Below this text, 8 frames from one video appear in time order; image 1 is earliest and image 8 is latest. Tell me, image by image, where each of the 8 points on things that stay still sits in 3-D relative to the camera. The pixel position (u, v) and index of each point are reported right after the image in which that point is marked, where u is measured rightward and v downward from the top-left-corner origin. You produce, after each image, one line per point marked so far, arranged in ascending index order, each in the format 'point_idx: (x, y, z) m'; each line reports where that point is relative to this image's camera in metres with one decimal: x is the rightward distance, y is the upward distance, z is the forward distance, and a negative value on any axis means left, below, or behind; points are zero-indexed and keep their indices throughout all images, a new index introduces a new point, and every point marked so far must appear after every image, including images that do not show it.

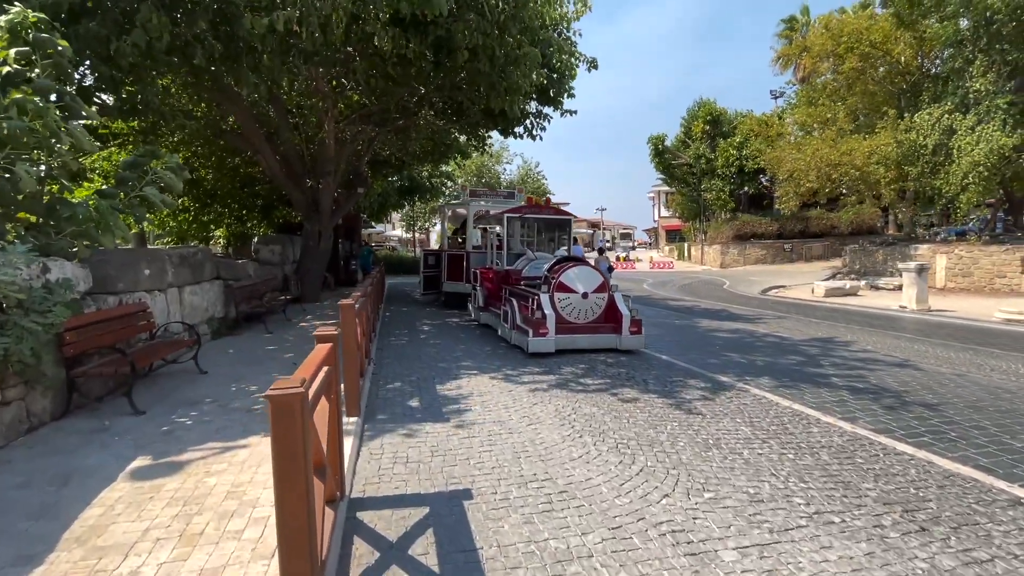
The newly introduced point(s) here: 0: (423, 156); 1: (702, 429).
0: (-3.5, +5.0, +18.1) m
1: (+2.0, -1.5, +5.0) m
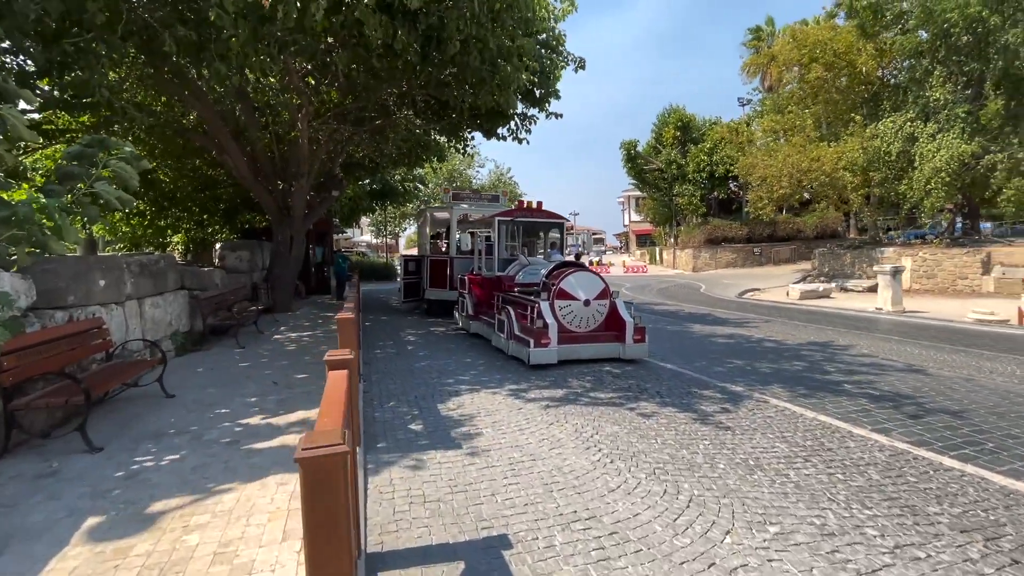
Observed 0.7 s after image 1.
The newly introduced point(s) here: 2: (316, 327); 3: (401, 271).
0: (-4.2, +4.7, +17.4) m
1: (+2.2, -1.6, +4.6) m
2: (-4.7, -0.9, +11.4) m
3: (-3.4, +0.5, +14.5) m
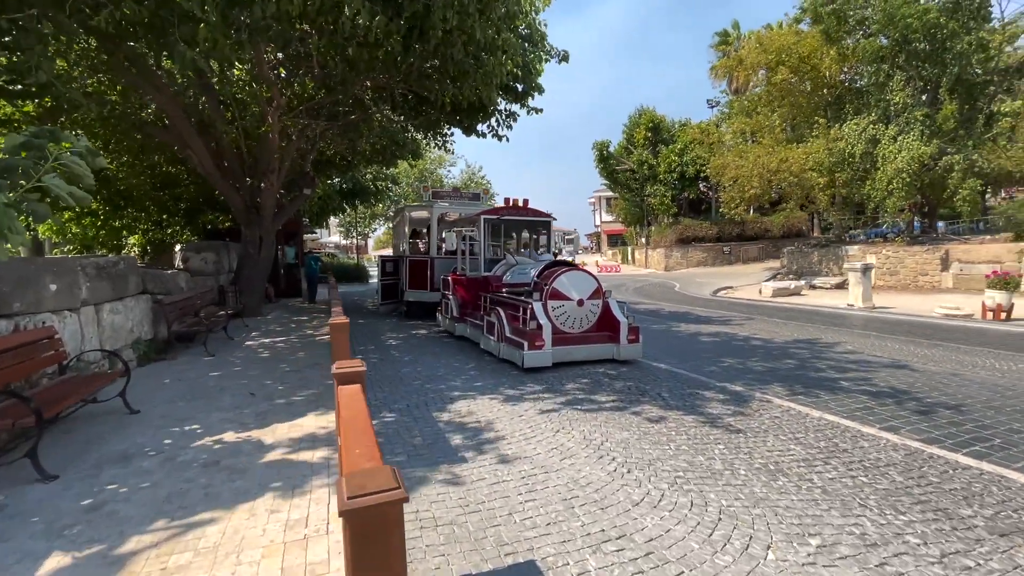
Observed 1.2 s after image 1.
0: (-5.0, +4.7, +16.9) m
1: (+2.3, -1.5, +4.5) m
2: (-5.0, -1.0, +10.8) m
3: (-3.9, +0.5, +13.9) m
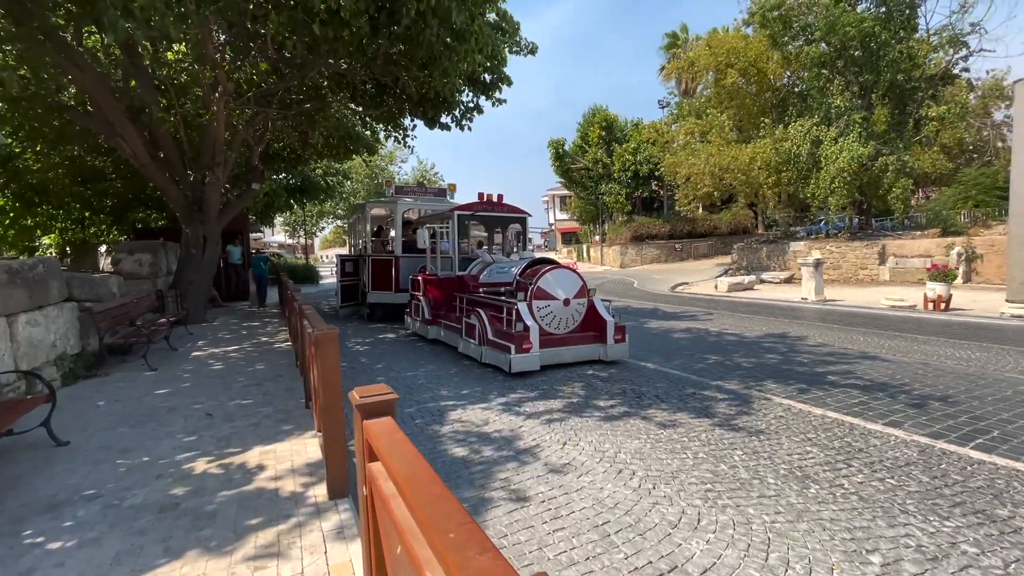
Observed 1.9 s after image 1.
0: (-6.2, +4.6, +15.8) m
1: (+2.3, -1.5, +4.3) m
2: (-5.6, -1.1, +9.9) m
3: (-4.8, +0.4, +13.0) m
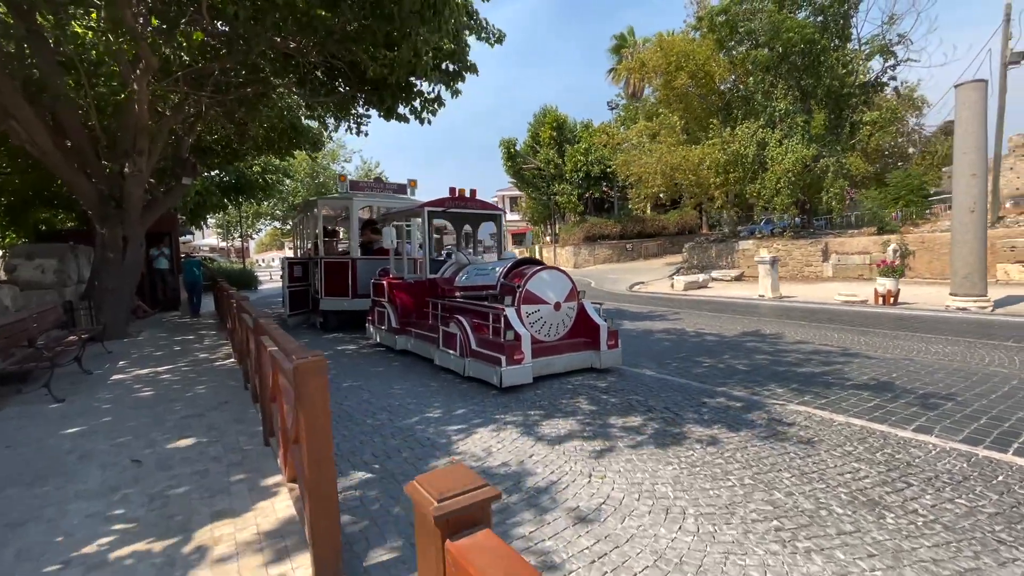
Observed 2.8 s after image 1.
0: (-7.4, +4.4, +14.4) m
1: (+2.5, -1.5, +3.8) m
2: (-6.0, -1.2, +8.5) m
3: (-5.6, +0.2, +11.7) m
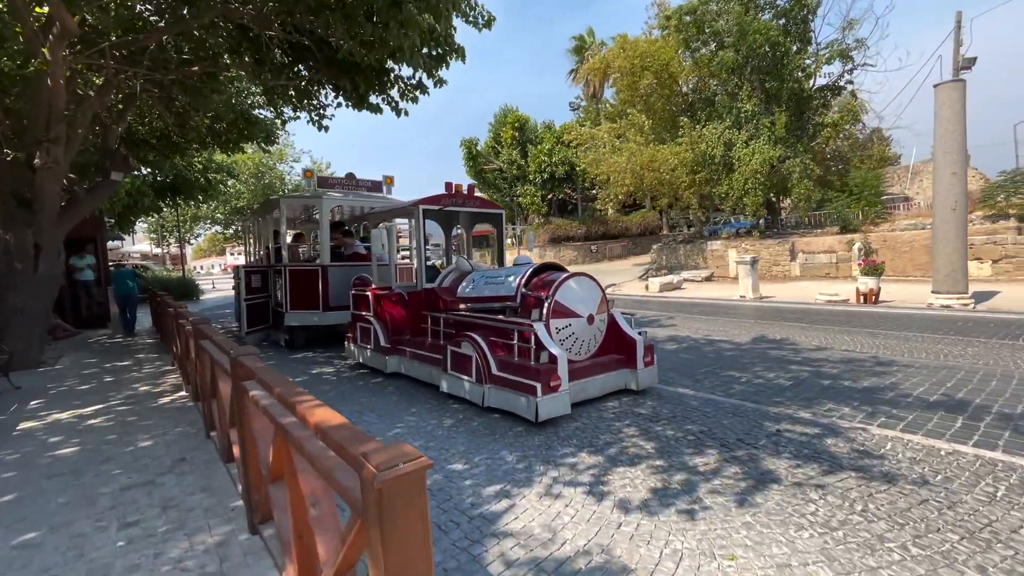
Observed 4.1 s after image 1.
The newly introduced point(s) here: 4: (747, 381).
0: (-7.9, +4.1, +12.6) m
1: (+3.1, -1.6, +3.0) m
2: (-5.8, -1.5, +6.9) m
3: (-5.8, 0.0, +10.1) m
4: (+3.3, -1.3, +6.6) m
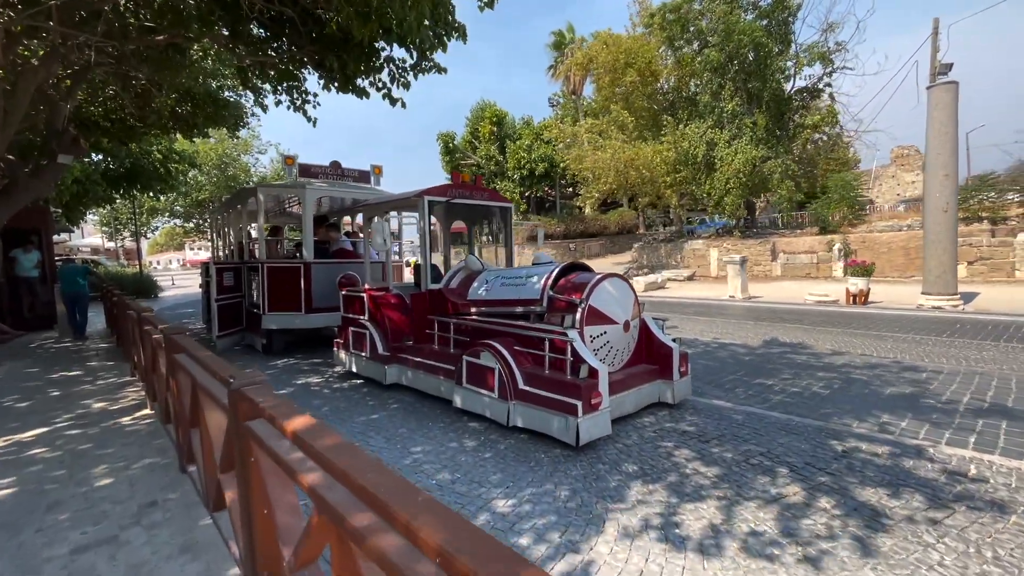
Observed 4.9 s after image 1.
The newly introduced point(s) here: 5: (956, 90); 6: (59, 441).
0: (-8.0, +4.1, +11.4) m
1: (+3.5, -1.6, +2.5) m
2: (-5.6, -1.5, +5.8) m
3: (-5.7, 0.0, +9.1) m
4: (+3.5, -1.3, +6.1) m
5: (+11.9, +5.3, +12.8) m
6: (-4.5, -1.5, +4.8) m
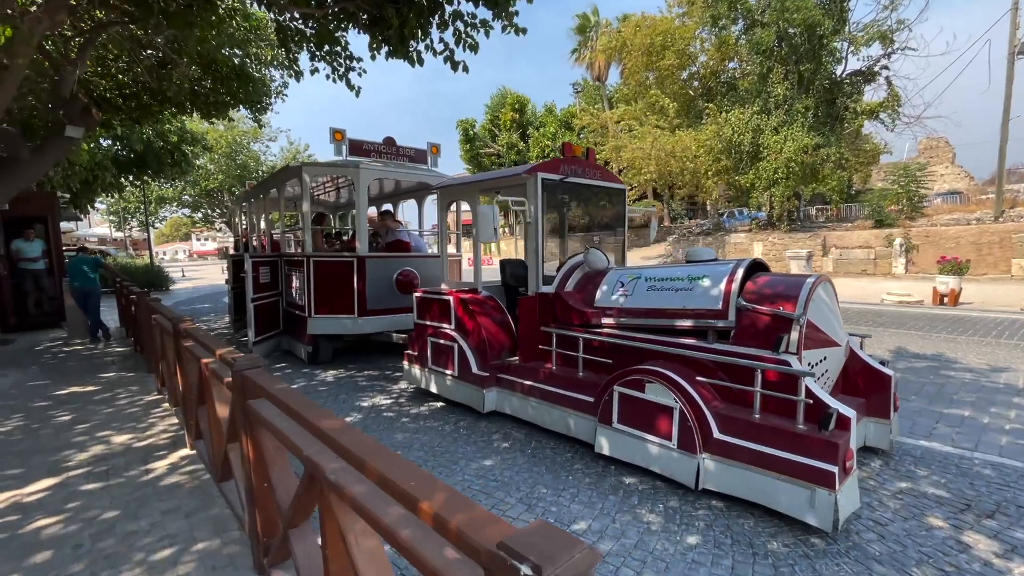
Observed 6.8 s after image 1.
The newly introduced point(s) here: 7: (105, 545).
0: (-6.5, +4.2, +10.0) m
1: (+4.9, -1.7, +1.1) m
2: (-4.2, -1.5, +4.5) m
3: (-4.3, 0.0, +7.8) m
4: (+4.9, -1.4, +4.8) m
5: (+13.4, +5.3, +11.3) m
6: (-3.2, -1.5, +3.5) m
7: (-2.5, -1.6, +3.0) m
